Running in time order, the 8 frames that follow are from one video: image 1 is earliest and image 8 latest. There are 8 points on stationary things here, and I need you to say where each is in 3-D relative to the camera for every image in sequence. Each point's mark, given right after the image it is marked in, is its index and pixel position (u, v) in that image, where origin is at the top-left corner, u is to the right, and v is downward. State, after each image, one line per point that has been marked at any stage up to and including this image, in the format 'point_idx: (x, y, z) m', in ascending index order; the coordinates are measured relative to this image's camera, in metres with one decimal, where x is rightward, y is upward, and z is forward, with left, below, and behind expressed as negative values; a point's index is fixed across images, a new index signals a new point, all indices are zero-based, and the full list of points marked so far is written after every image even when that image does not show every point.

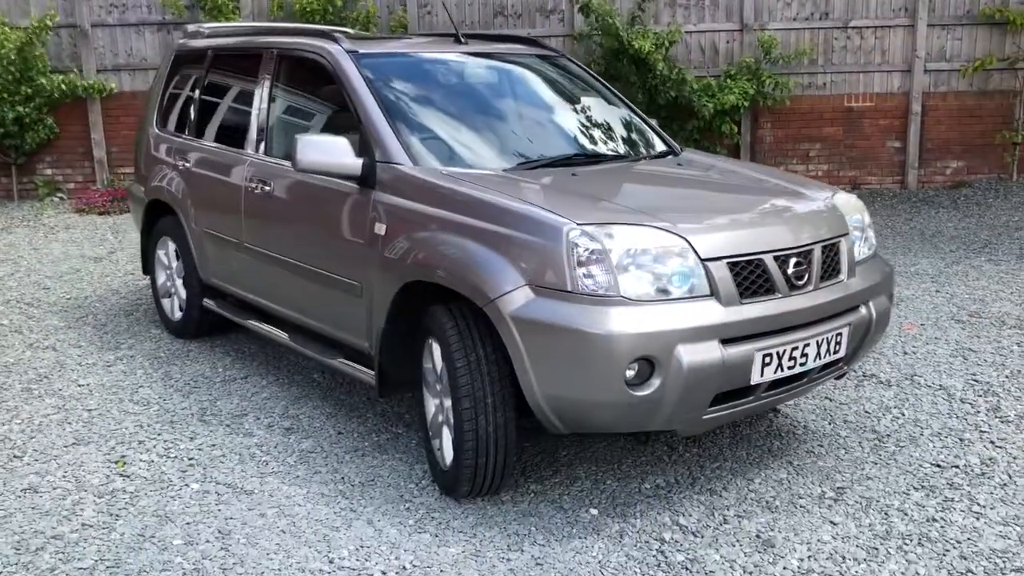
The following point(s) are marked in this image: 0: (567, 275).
0: (+0.2, 0.0, +3.2) m
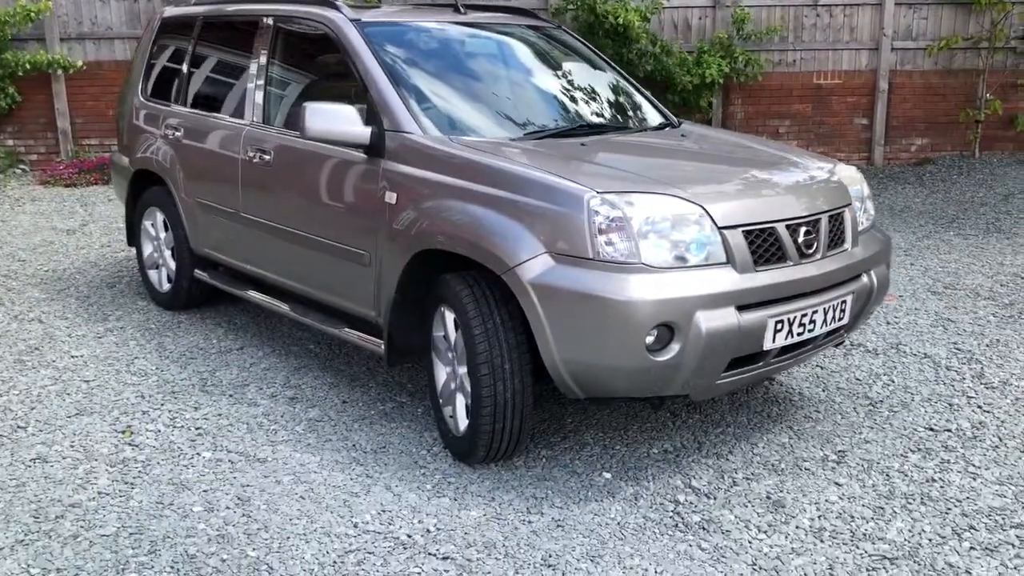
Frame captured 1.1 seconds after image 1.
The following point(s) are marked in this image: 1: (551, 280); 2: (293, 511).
0: (+0.3, +0.2, +3.3) m
1: (+0.1, 0.0, +3.3) m
2: (-0.8, -0.8, +3.3) m
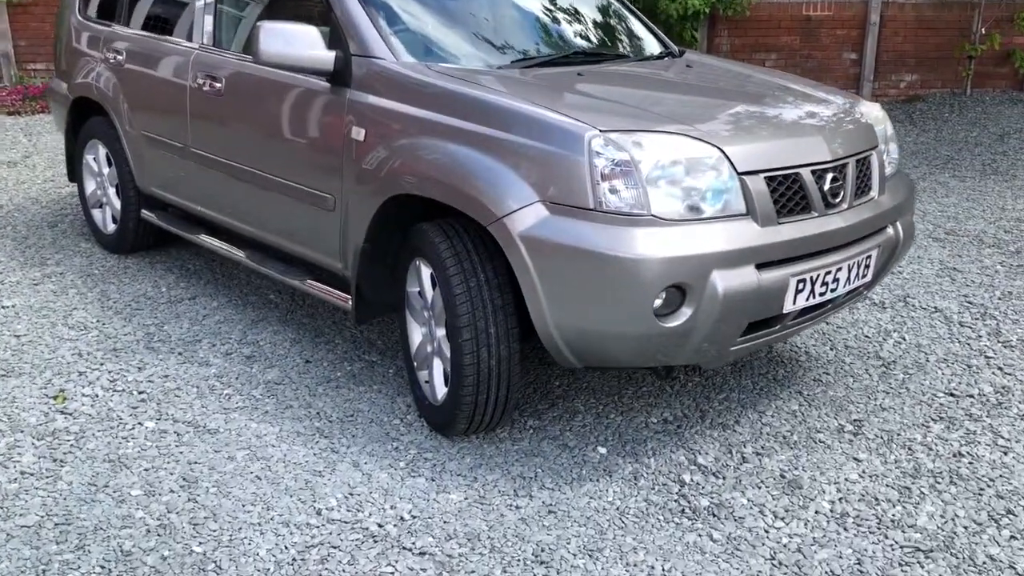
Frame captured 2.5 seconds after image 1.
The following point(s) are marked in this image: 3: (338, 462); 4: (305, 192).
0: (+0.2, +0.3, +2.8) m
1: (+0.1, +0.2, +2.9) m
2: (-0.8, -0.6, +2.9) m
3: (-0.6, -0.6, +3.1) m
4: (-0.8, +0.4, +3.8) m
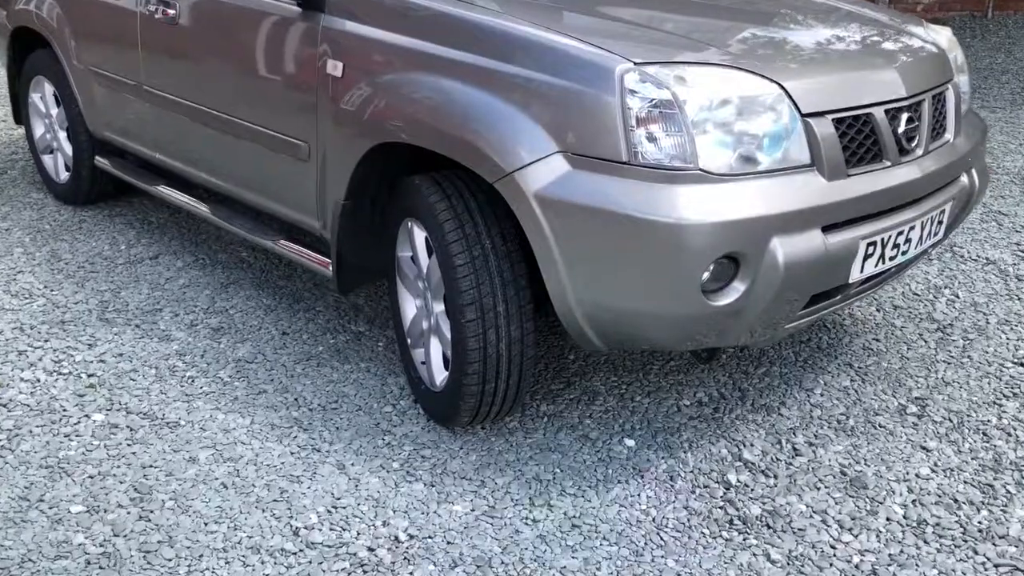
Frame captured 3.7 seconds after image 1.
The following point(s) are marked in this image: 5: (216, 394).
0: (+0.3, +0.4, +2.3) m
1: (+0.1, +0.2, +2.3) m
2: (-0.8, -0.6, +2.4) m
3: (-0.5, -0.5, +2.6) m
4: (-0.8, +0.5, +3.3) m
5: (-0.9, -0.3, +3.0) m
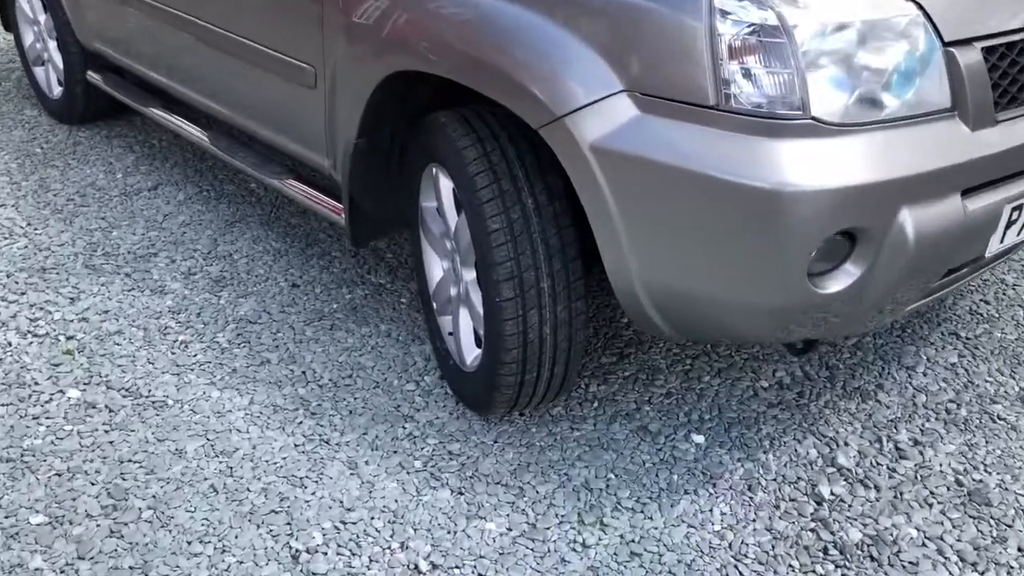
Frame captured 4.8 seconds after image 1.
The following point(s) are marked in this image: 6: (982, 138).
0: (+0.4, +0.4, +1.8) m
1: (+0.2, +0.3, +1.8) m
2: (-0.7, -0.5, +2.0) m
3: (-0.4, -0.4, +2.2) m
4: (-0.7, +0.7, +2.7) m
5: (-0.8, -0.2, +2.6) m
6: (+0.9, +0.3, +1.9) m
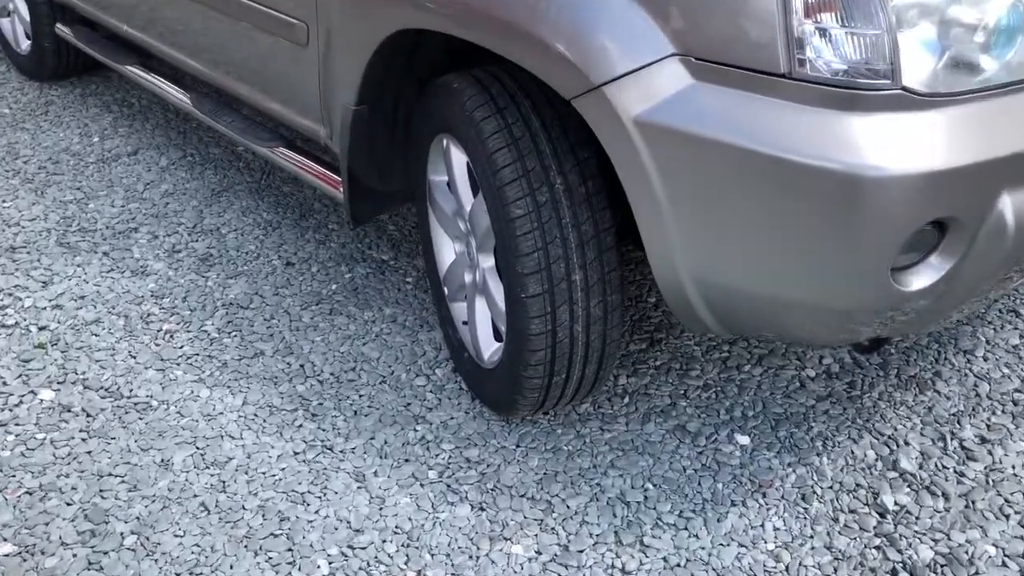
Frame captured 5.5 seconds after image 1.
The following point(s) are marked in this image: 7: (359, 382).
0: (+0.4, +0.4, +1.5) m
1: (+0.3, +0.3, +1.5) m
2: (-0.6, -0.5, +1.8) m
3: (-0.4, -0.4, +2.0) m
4: (-0.6, +0.7, +2.4) m
5: (-0.8, -0.2, +2.4) m
6: (+1.0, +0.3, +1.6) m
7: (-0.4, -0.2, +2.3) m
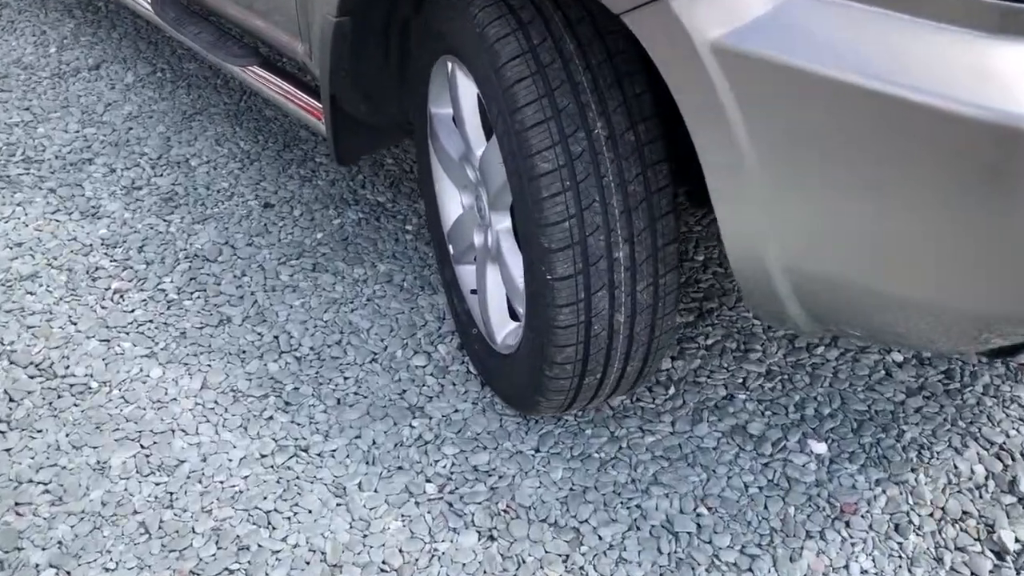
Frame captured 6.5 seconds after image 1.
0: (+0.4, +0.4, +1.0) m
1: (+0.3, +0.3, +1.1) m
2: (-0.6, -0.5, +1.4) m
3: (-0.4, -0.3, +1.6) m
4: (-0.6, +0.8, +1.9) m
5: (-0.7, -0.1, +1.9) m
6: (+1.0, +0.3, +1.1) m
7: (-0.3, -0.1, +1.9) m
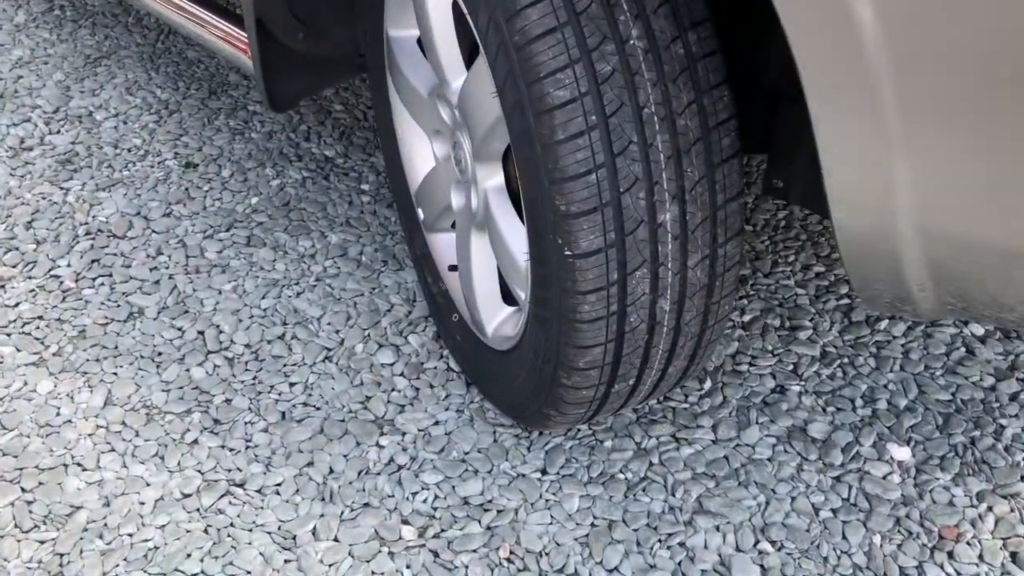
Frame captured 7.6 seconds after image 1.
0: (+0.4, +0.4, +0.6) m
1: (+0.3, +0.3, +0.7) m
2: (-0.6, -0.5, +1.0) m
3: (-0.3, -0.3, +1.2) m
4: (-0.6, +0.8, +1.5) m
5: (-0.8, -0.1, +1.5) m
6: (+1.0, +0.3, +0.8) m
7: (-0.3, -0.1, +1.5) m
